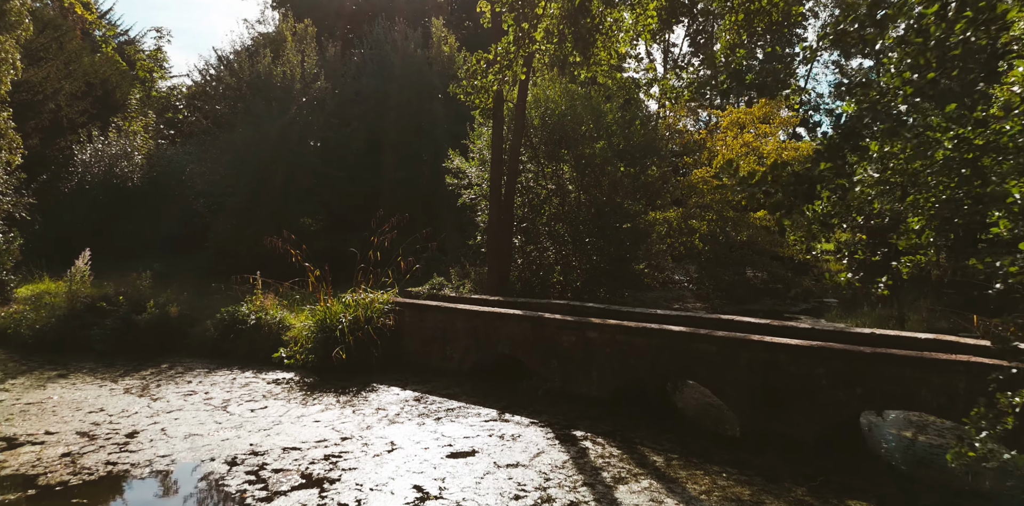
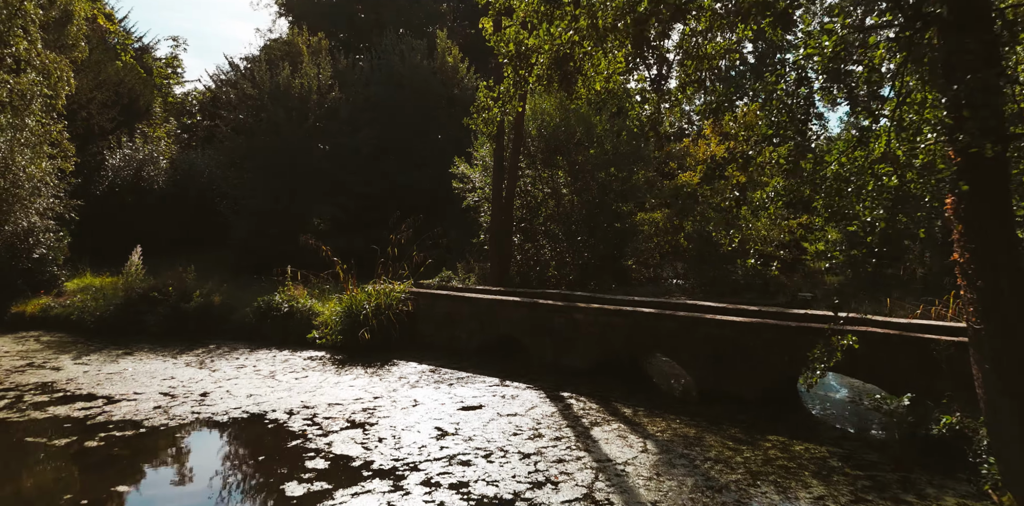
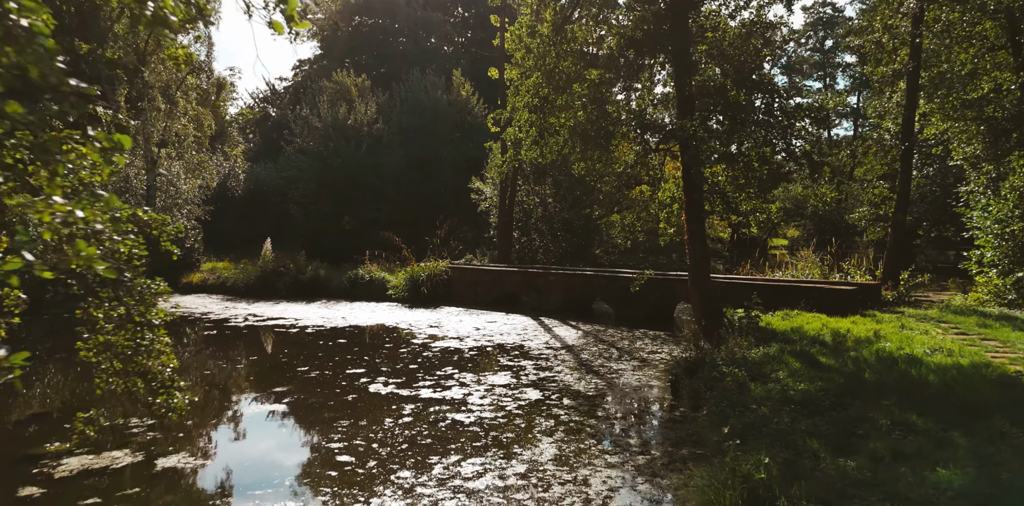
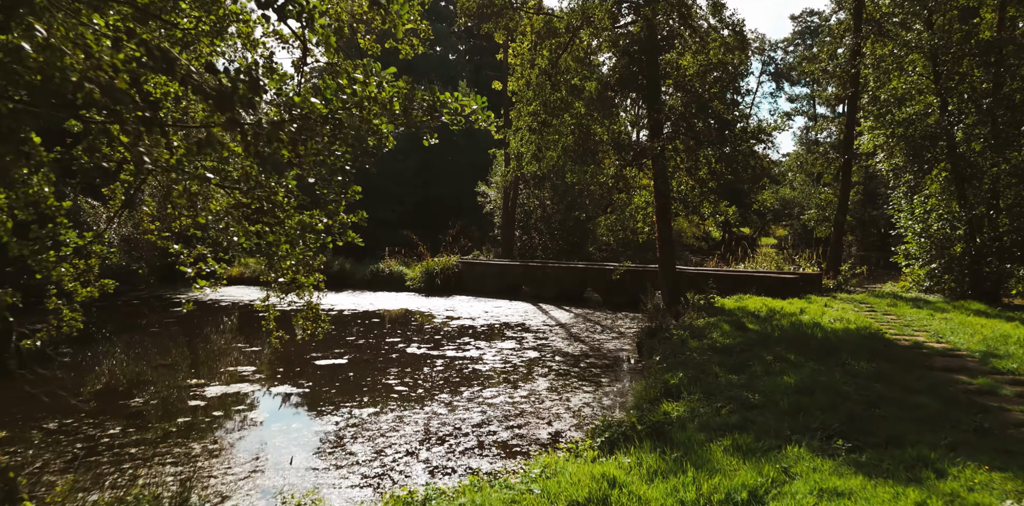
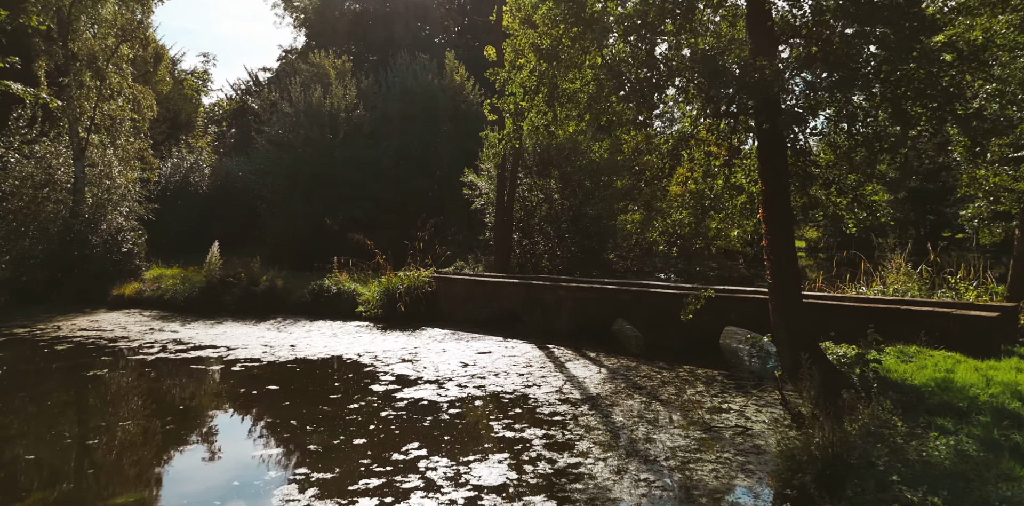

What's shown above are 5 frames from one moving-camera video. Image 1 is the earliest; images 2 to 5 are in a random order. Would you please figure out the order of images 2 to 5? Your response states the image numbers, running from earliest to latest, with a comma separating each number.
2, 5, 3, 4
